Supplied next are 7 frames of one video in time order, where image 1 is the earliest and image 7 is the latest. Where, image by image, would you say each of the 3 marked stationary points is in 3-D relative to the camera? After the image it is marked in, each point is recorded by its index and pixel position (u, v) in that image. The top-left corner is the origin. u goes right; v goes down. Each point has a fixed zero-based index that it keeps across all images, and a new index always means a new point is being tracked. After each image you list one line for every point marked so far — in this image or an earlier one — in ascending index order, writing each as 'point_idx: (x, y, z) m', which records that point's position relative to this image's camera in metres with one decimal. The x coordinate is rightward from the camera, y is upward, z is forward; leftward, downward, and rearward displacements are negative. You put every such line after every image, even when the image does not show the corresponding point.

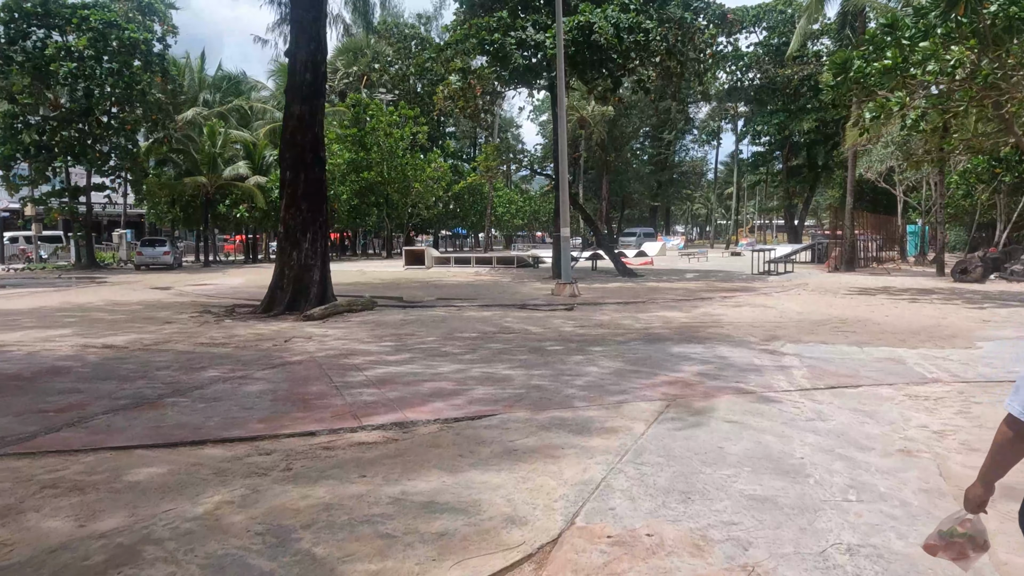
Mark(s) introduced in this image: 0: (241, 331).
0: (-3.7, -0.6, +10.5) m
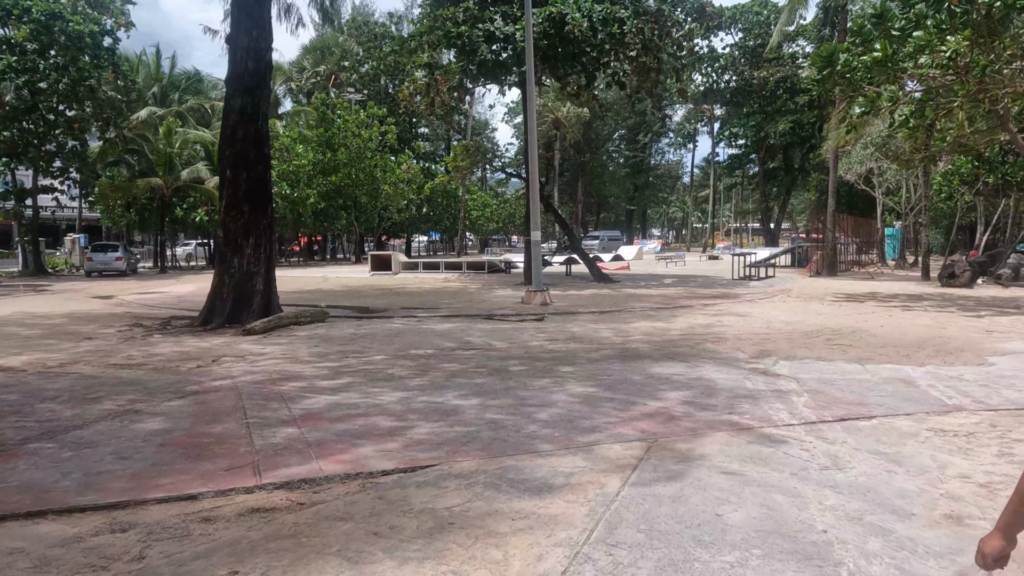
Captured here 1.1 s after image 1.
0: (-4.2, -0.7, +9.3) m
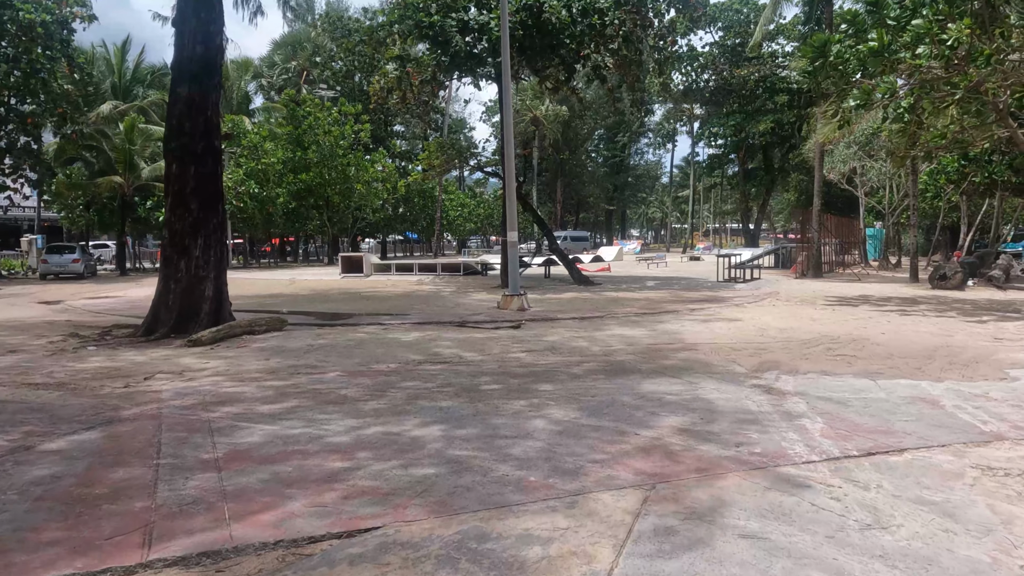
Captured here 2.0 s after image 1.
0: (-4.5, -0.8, +8.2) m
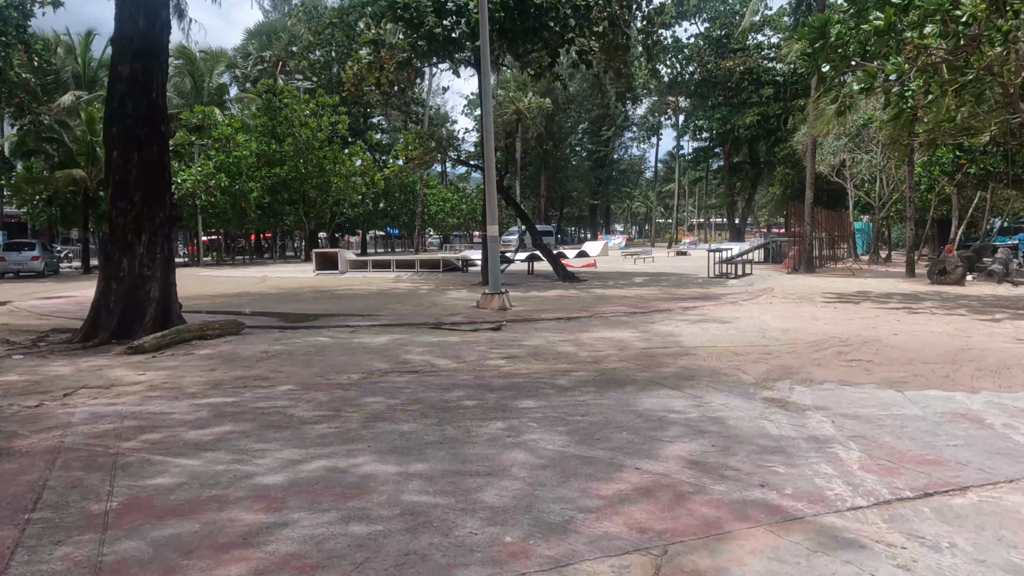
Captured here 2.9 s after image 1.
0: (-4.7, -0.8, +7.2) m
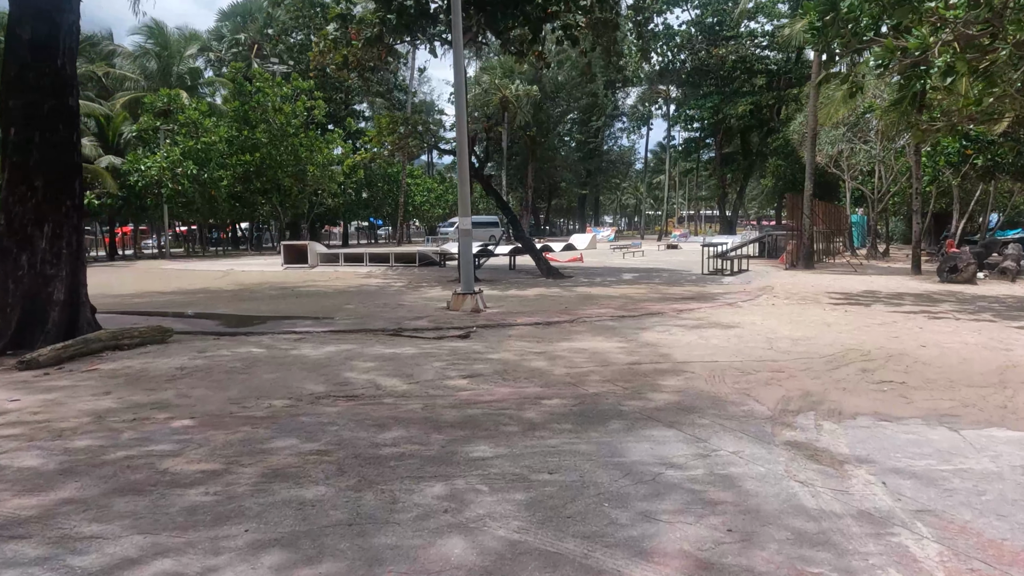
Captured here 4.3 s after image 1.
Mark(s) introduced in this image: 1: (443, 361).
0: (-5.0, -0.9, +5.8) m
1: (-0.7, -0.7, +7.5) m
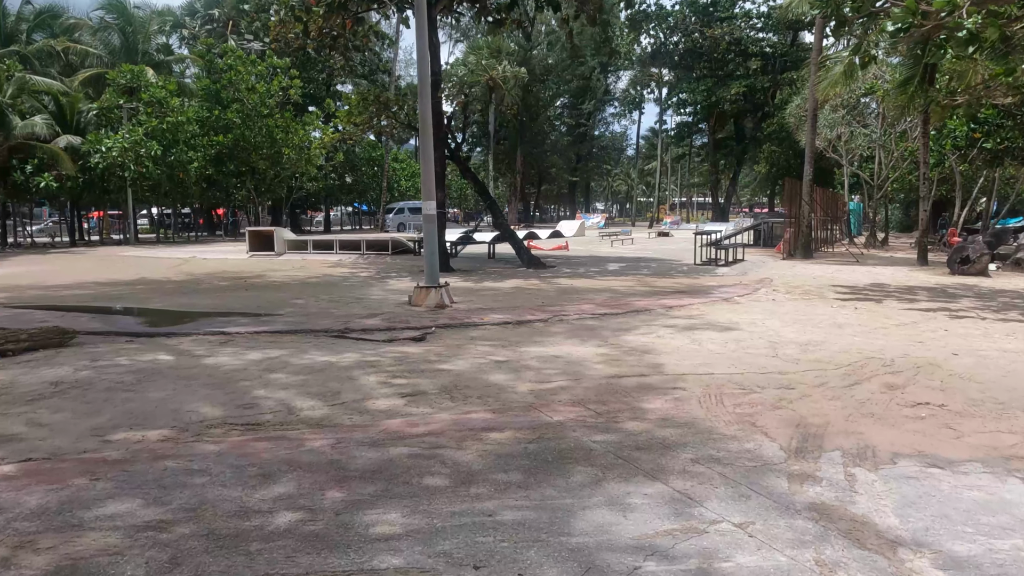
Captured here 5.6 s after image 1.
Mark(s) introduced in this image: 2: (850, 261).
0: (-5.3, -0.9, +4.5) m
1: (-1.0, -0.7, +6.2) m
2: (+8.3, +0.7, +18.9) m
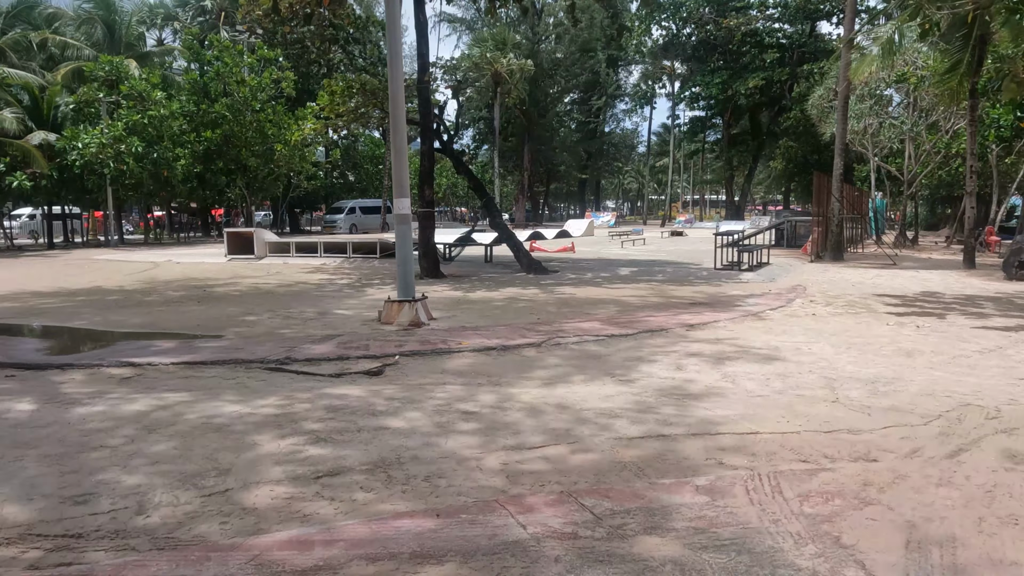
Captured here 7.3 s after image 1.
0: (-5.5, -1.0, +2.9) m
1: (-1.2, -0.8, +4.6) m
2: (+8.3, +0.5, +17.1) m
